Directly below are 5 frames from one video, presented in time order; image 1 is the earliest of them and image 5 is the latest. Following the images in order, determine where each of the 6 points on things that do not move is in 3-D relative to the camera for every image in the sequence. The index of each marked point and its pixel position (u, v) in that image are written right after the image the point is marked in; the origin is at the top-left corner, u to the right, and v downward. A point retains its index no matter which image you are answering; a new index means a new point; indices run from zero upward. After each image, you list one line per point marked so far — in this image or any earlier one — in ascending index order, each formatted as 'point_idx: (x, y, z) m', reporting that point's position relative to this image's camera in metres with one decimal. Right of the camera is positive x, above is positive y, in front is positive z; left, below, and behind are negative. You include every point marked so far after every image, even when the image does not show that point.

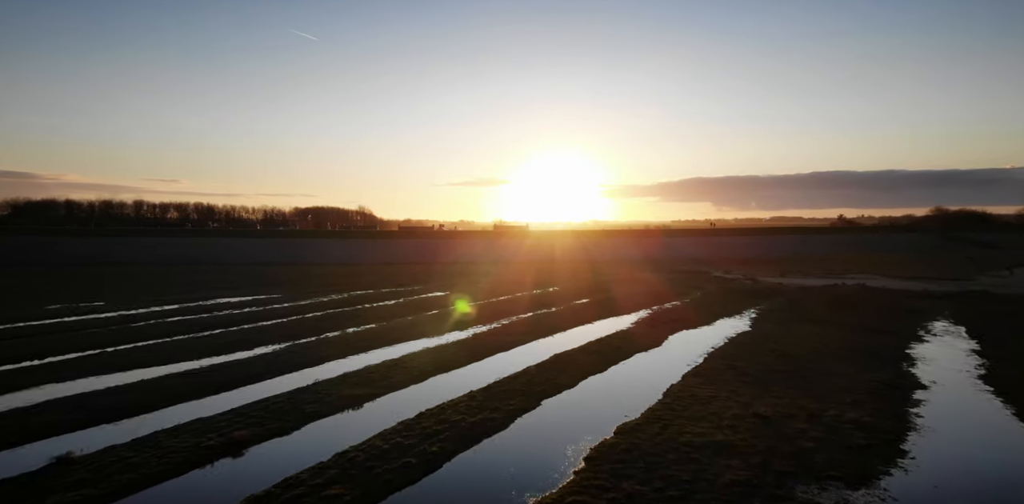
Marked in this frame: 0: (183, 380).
0: (-6.3, -2.4, +11.4) m
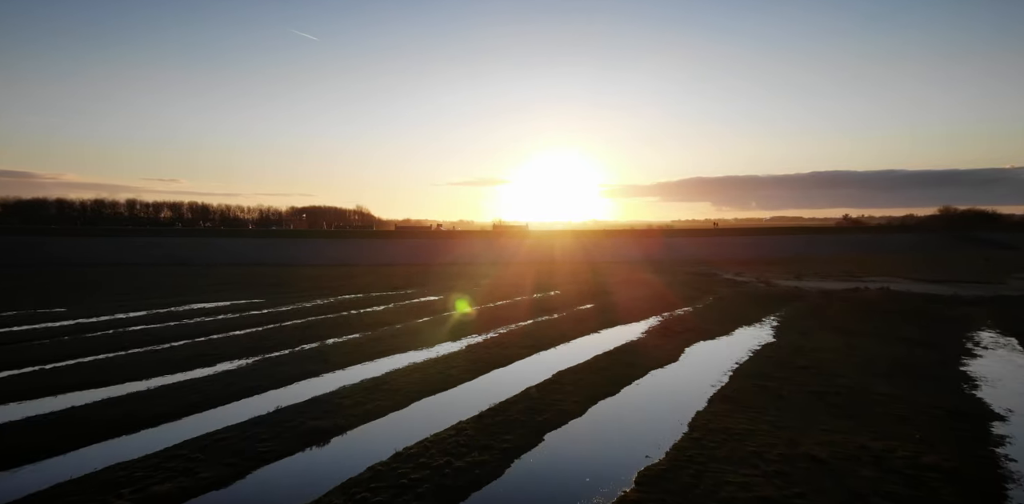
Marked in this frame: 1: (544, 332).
0: (-6.3, -2.5, +9.8) m
1: (+0.9, -2.2, +16.2) m
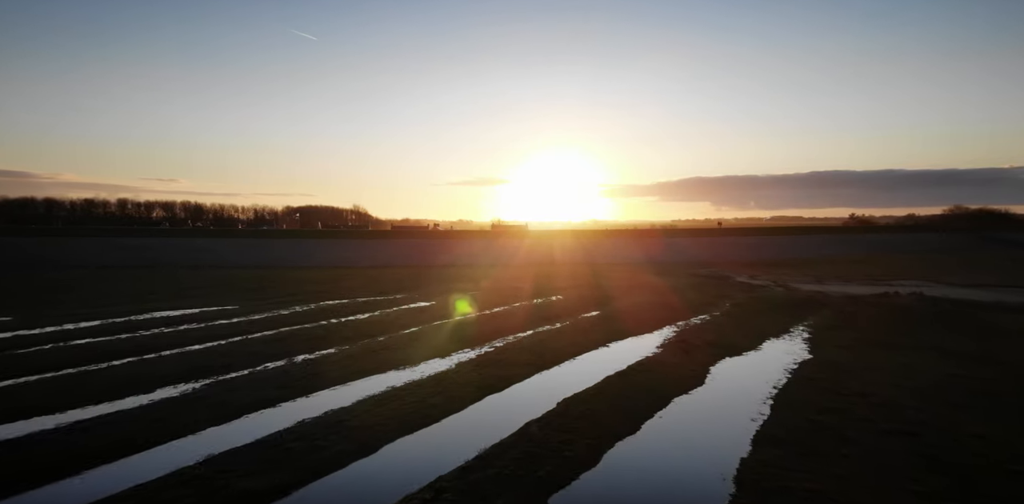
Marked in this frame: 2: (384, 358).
0: (-6.4, -2.6, +7.8) m
1: (+0.8, -2.2, +14.3) m
2: (-2.8, -2.3, +13.2) m
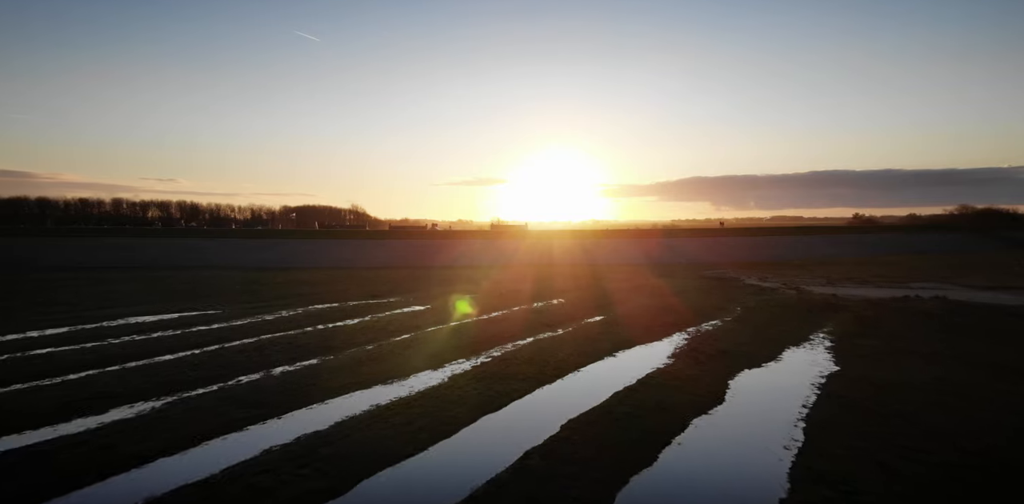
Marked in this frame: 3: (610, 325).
0: (-6.4, -2.6, +6.7) m
1: (+0.8, -2.3, +13.2) m
2: (-2.9, -2.4, +12.1) m
3: (+2.9, -2.2, +17.6) m
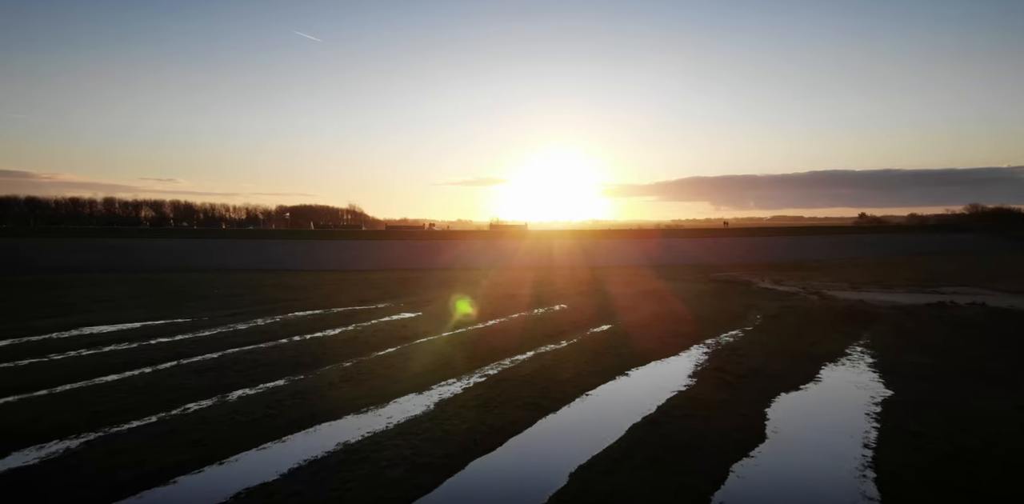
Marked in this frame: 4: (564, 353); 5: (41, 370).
0: (-6.5, -2.7, +5.1) m
1: (+0.7, -2.3, +11.5) m
2: (-2.9, -2.5, +10.4) m
3: (+2.8, -2.2, +15.9) m
4: (+1.1, -2.3, +13.4) m
5: (-8.8, -2.2, +11.2) m
